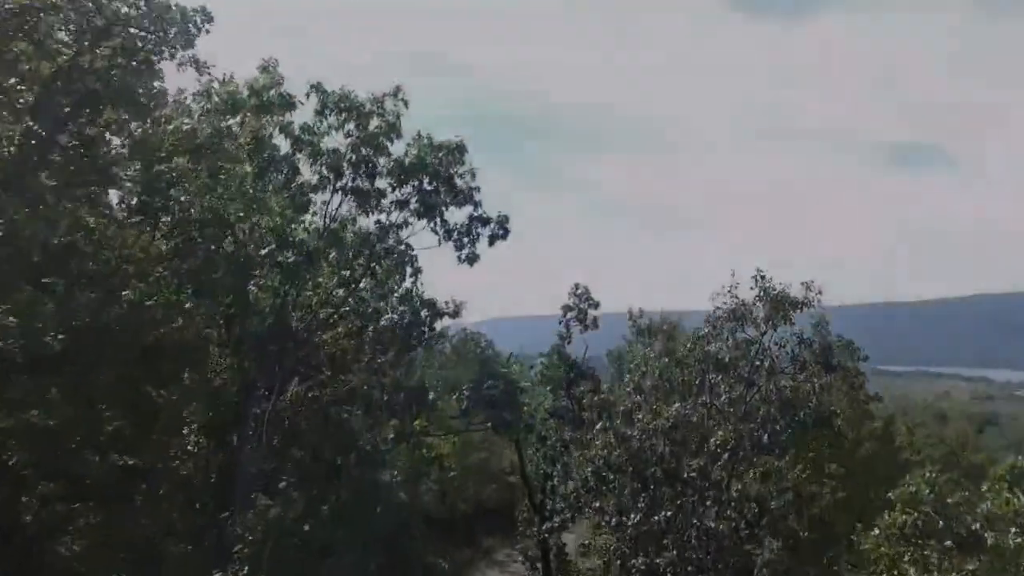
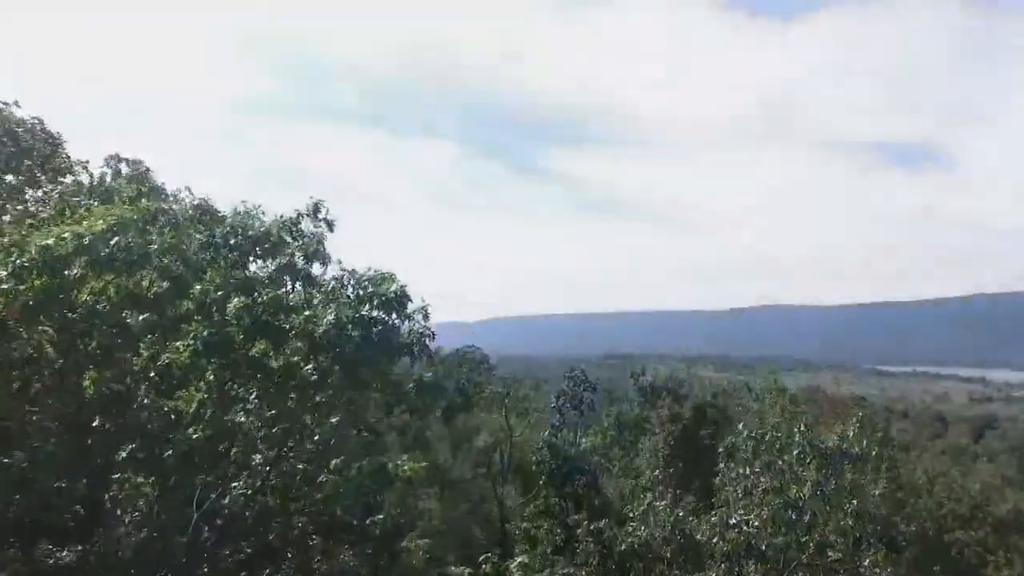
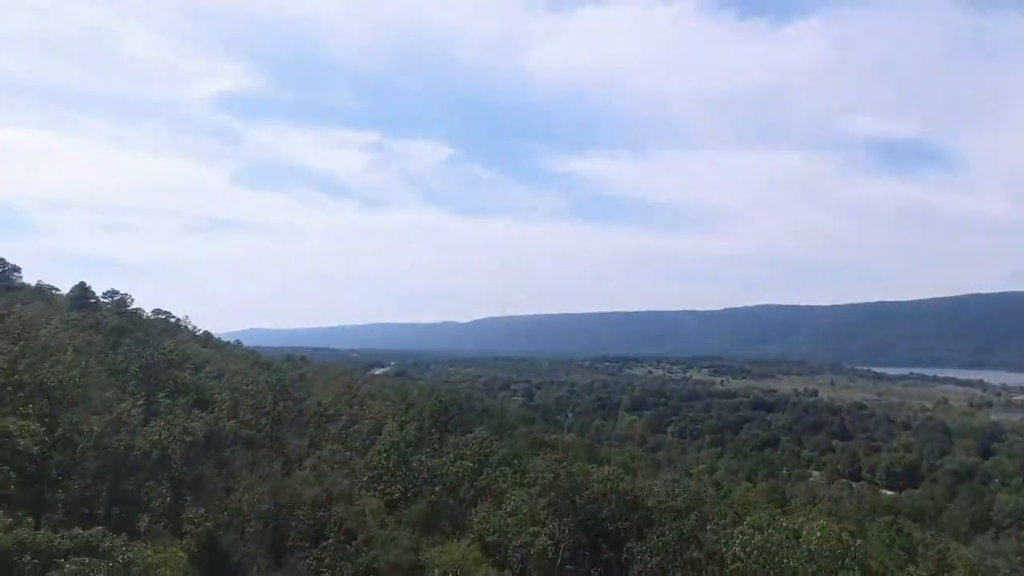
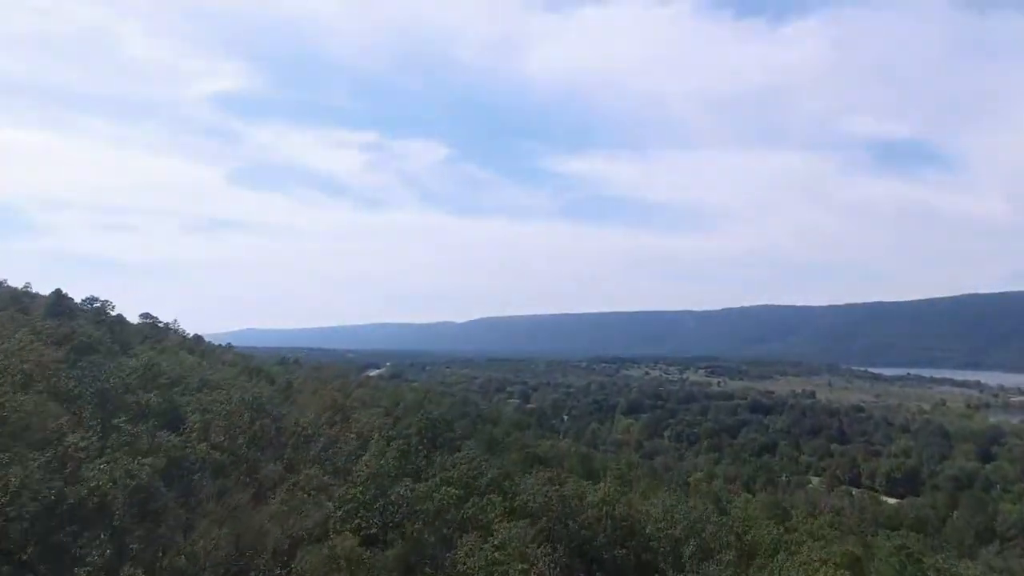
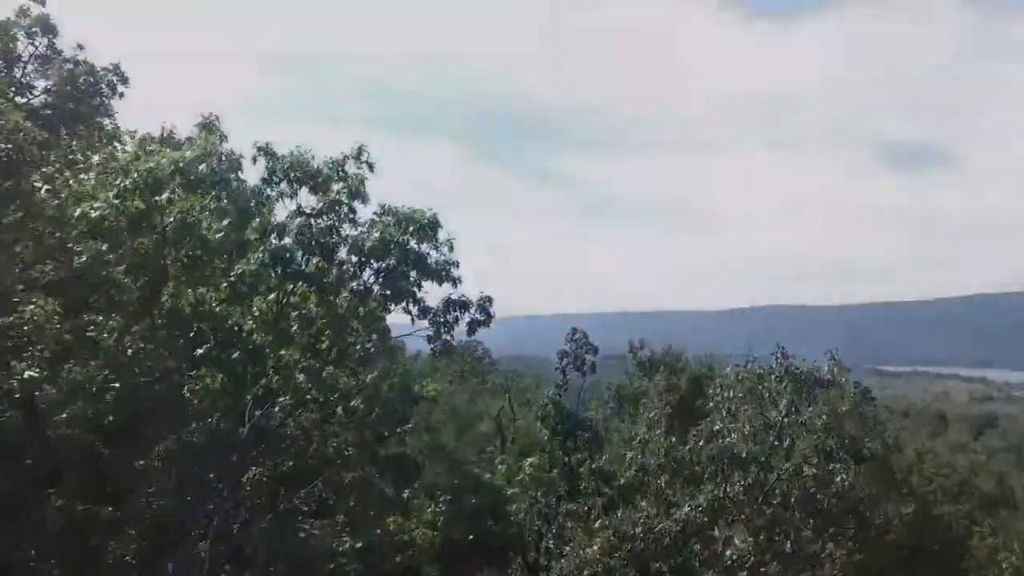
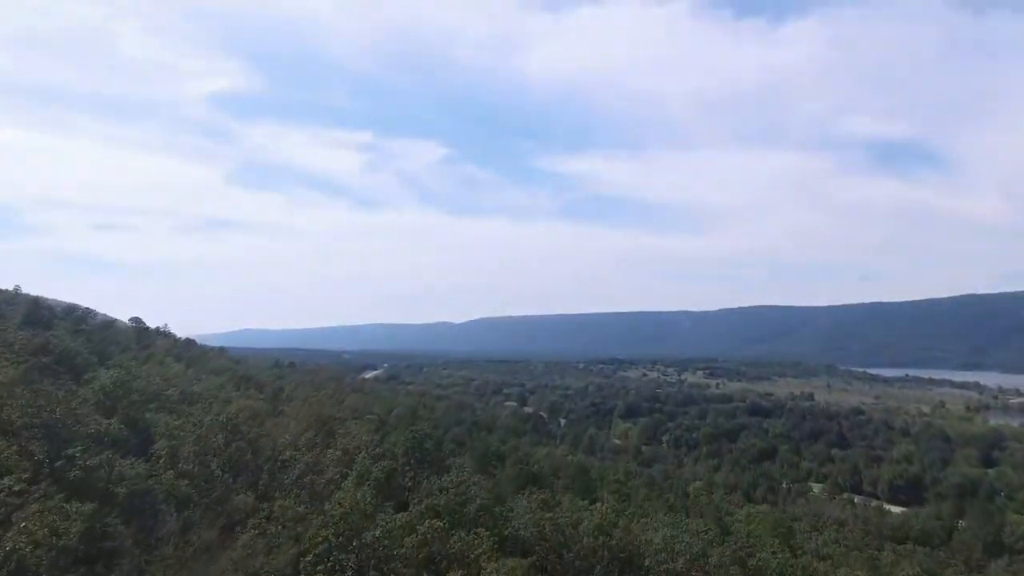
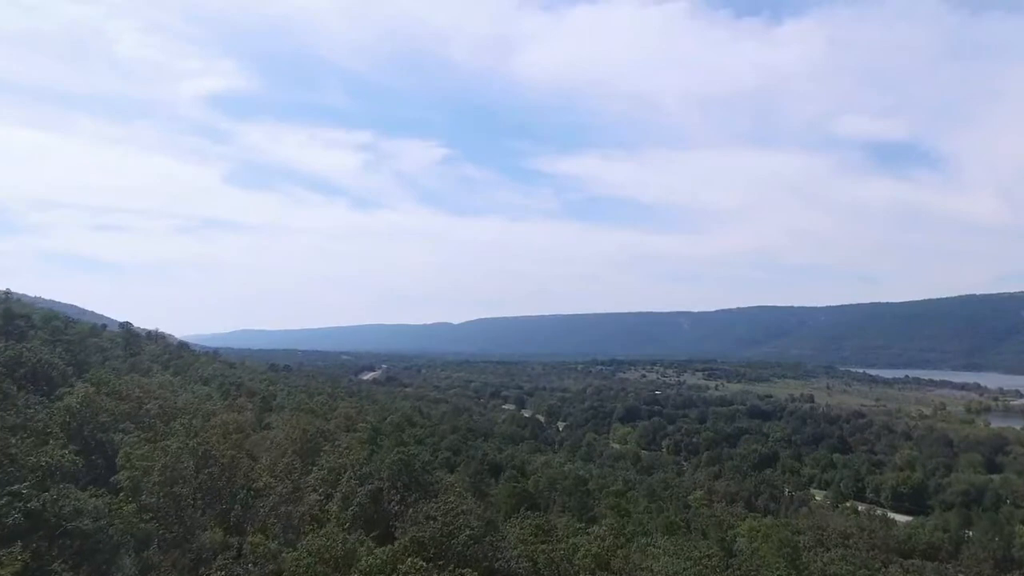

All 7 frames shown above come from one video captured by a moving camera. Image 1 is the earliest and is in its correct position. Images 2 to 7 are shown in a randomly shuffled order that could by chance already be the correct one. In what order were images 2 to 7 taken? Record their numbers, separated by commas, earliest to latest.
5, 2, 3, 4, 6, 7
